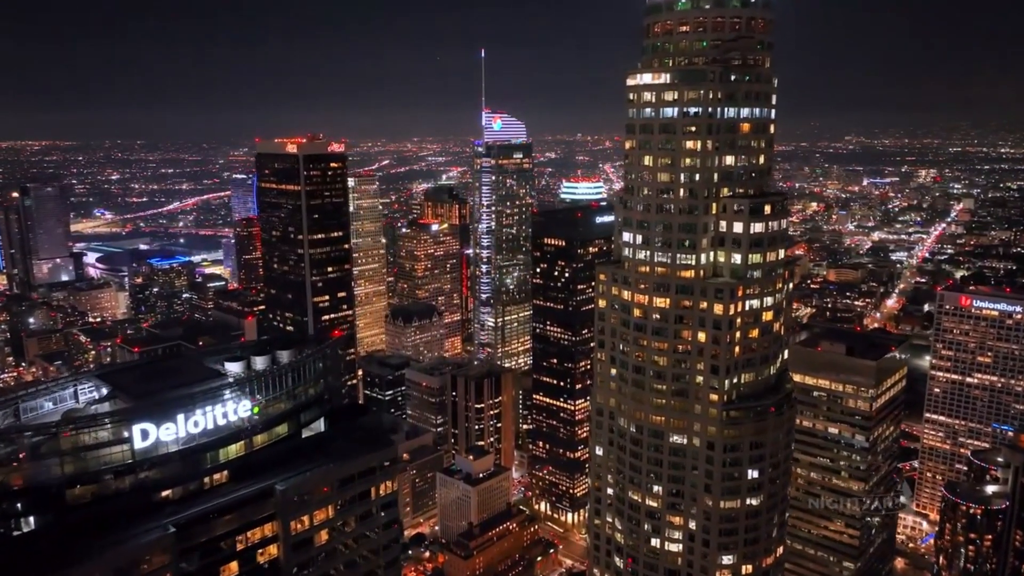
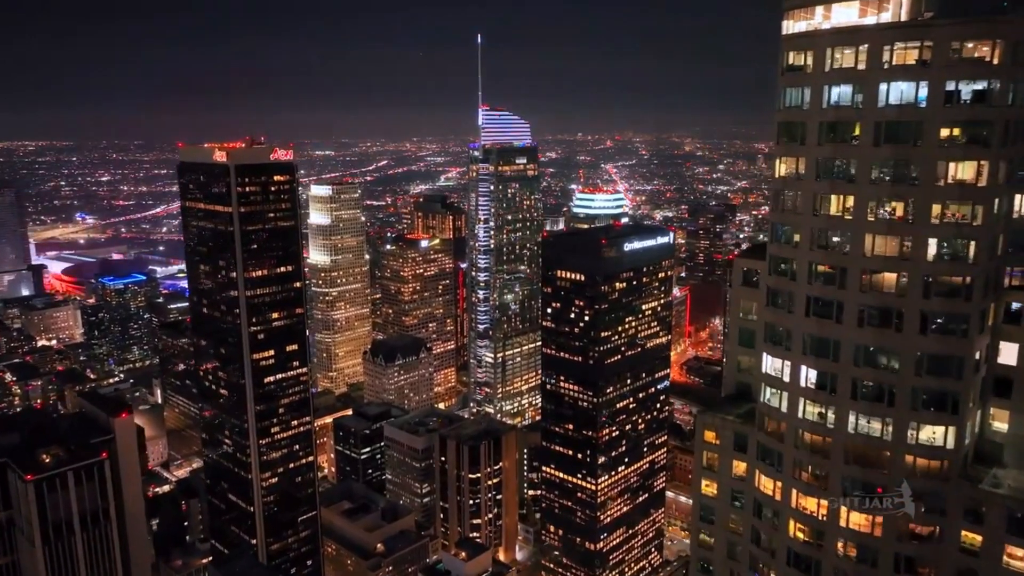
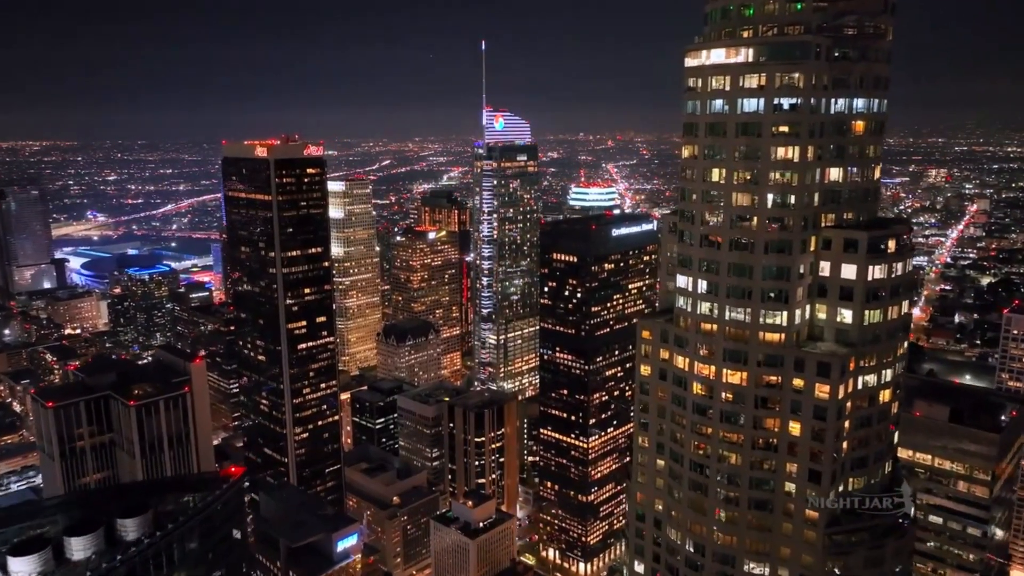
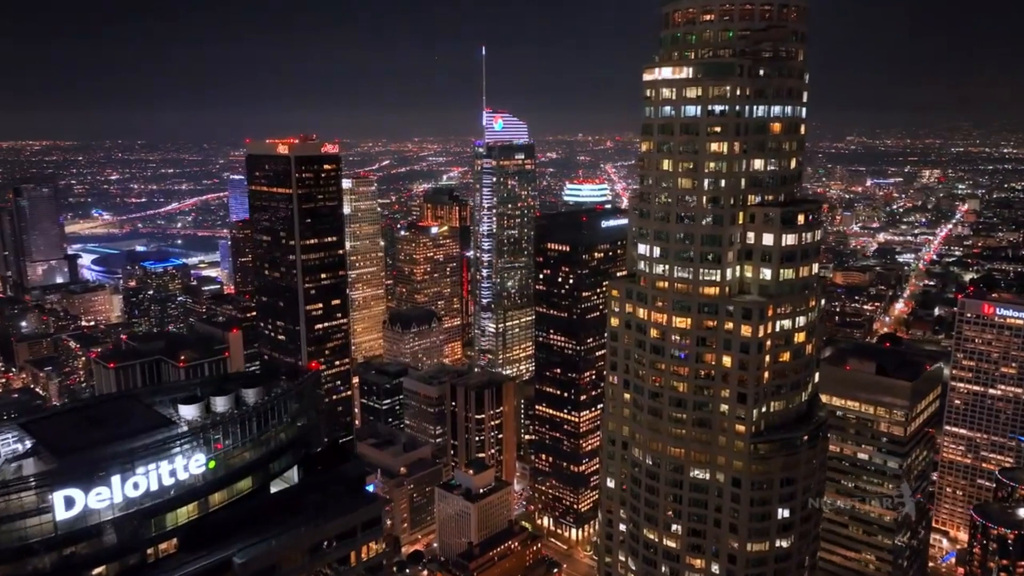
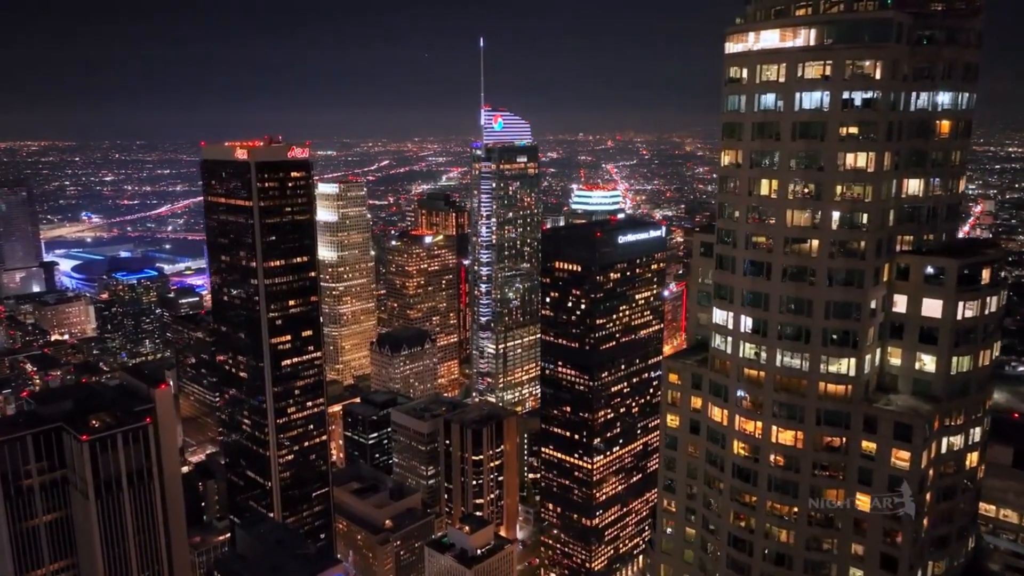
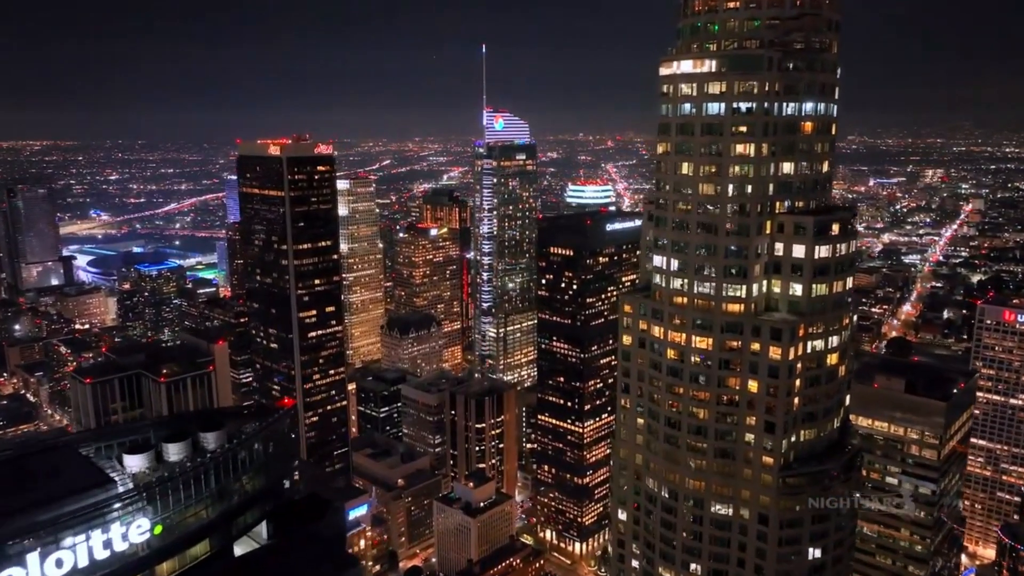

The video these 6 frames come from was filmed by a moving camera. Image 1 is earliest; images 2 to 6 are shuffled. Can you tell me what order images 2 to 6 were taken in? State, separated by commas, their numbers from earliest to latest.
4, 6, 3, 5, 2
